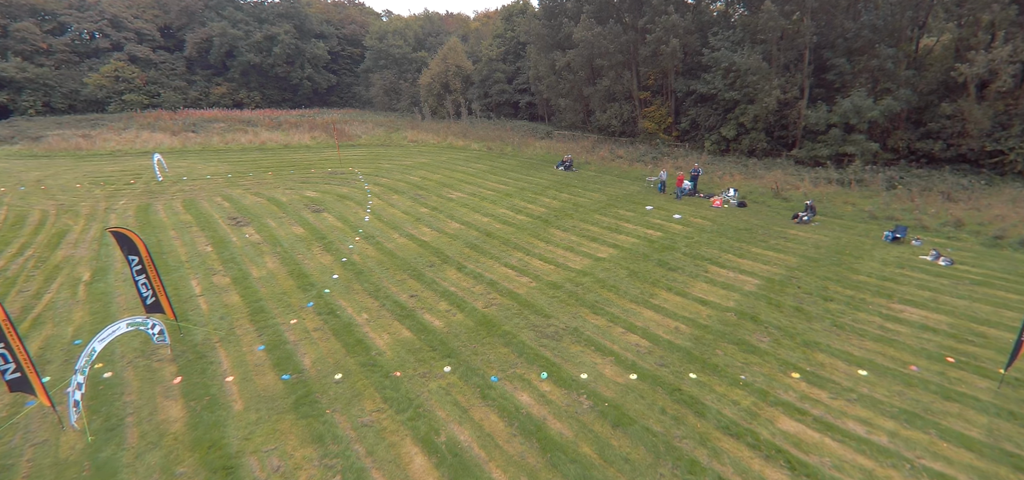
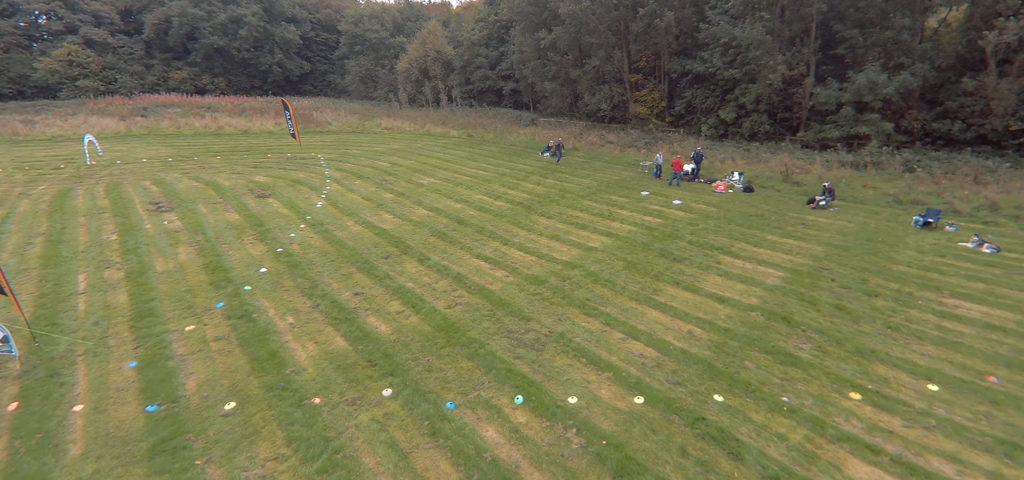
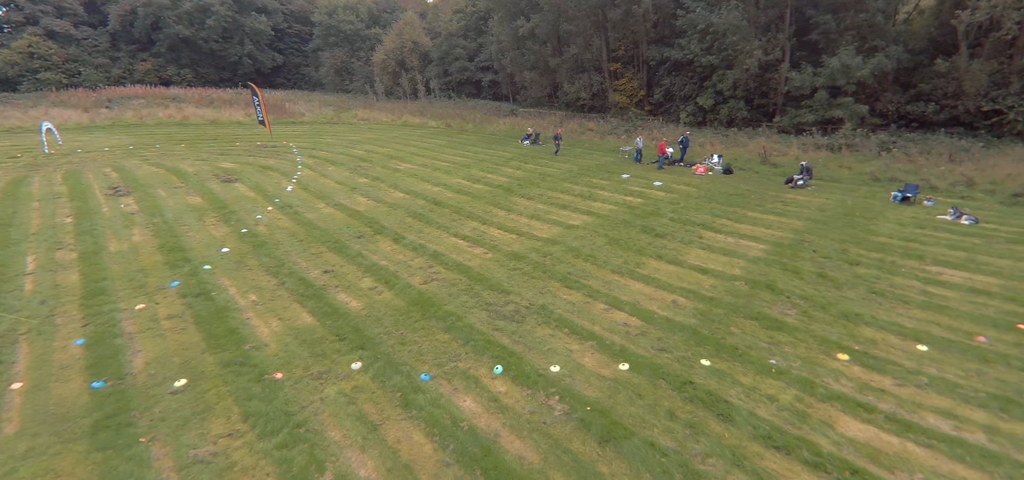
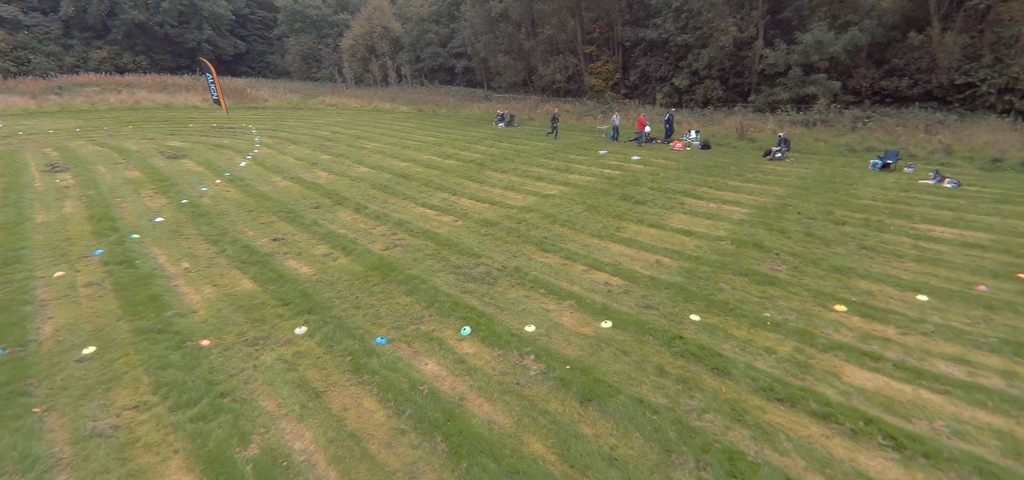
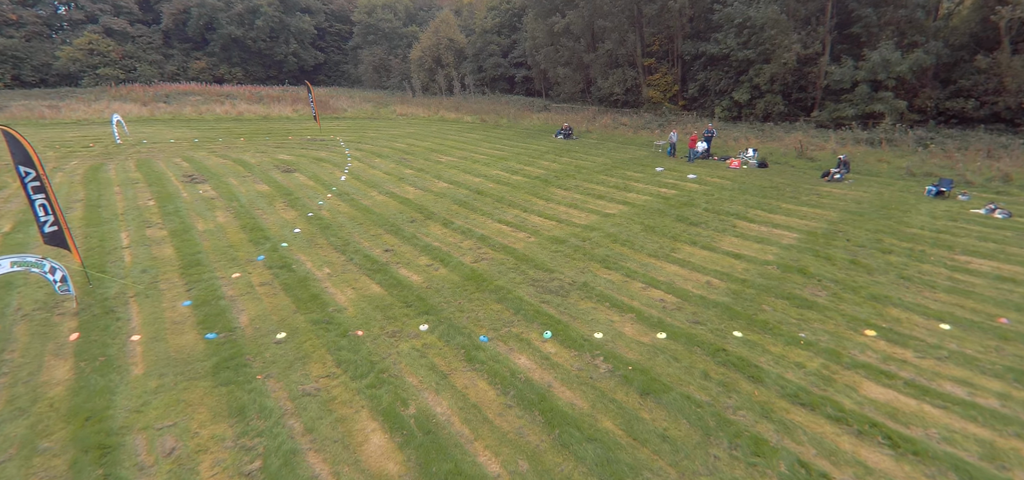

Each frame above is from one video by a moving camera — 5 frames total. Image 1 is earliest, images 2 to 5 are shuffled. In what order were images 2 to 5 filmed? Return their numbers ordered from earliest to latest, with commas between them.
5, 2, 3, 4
